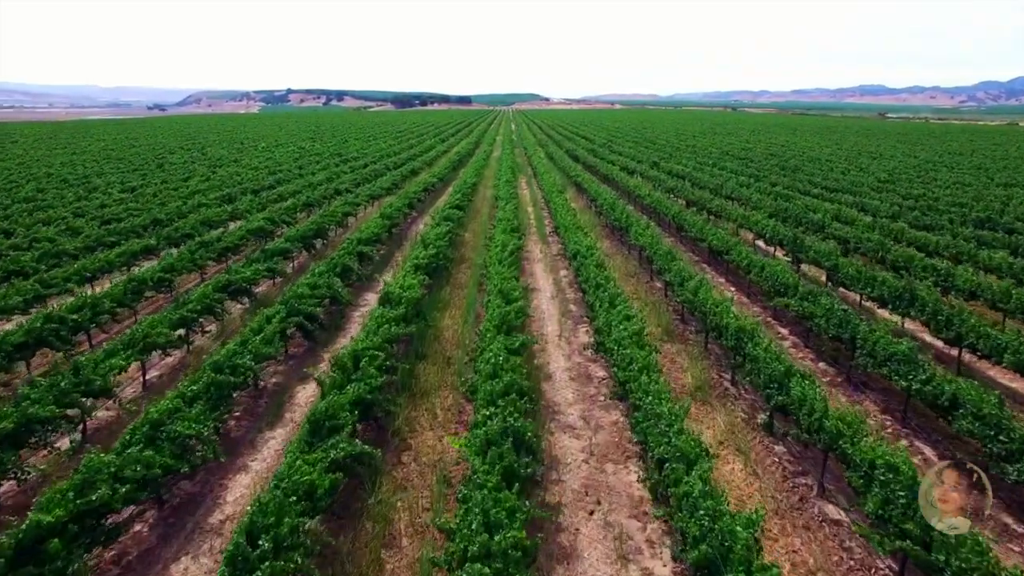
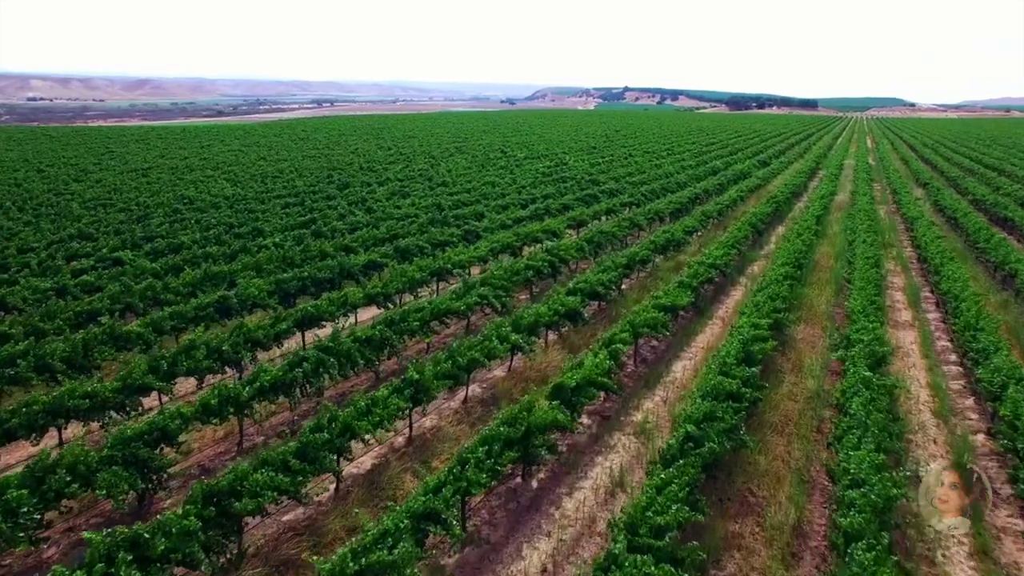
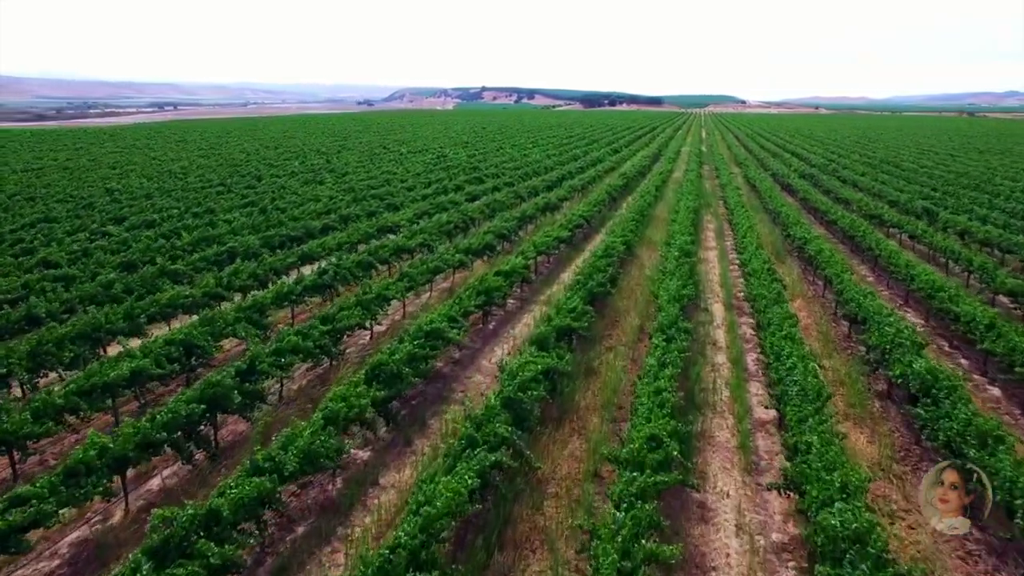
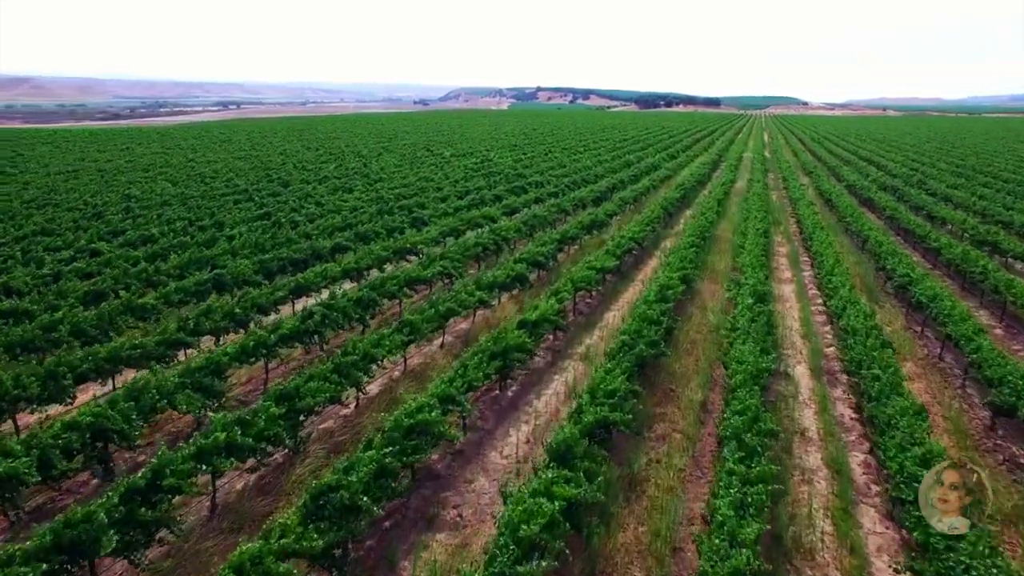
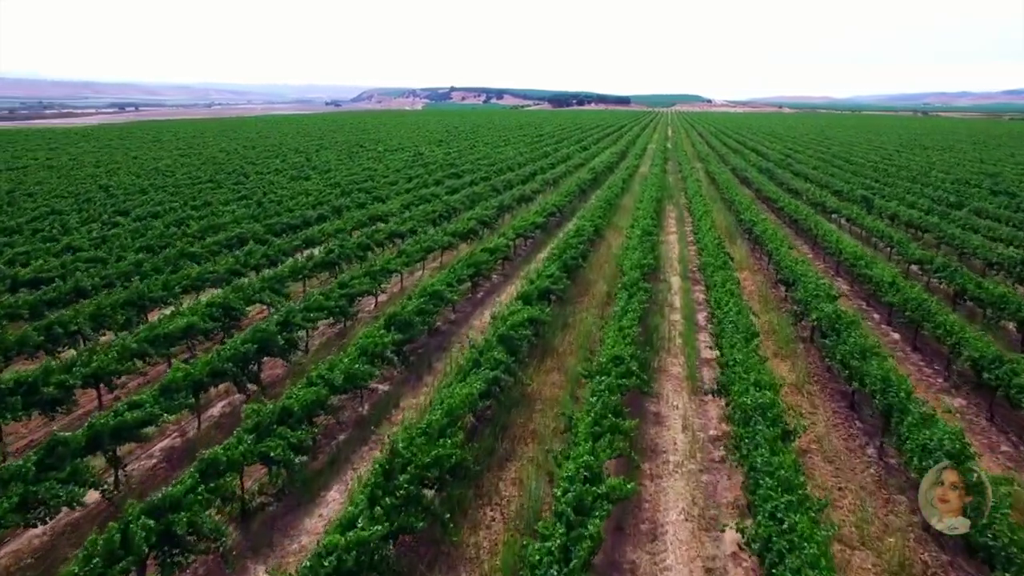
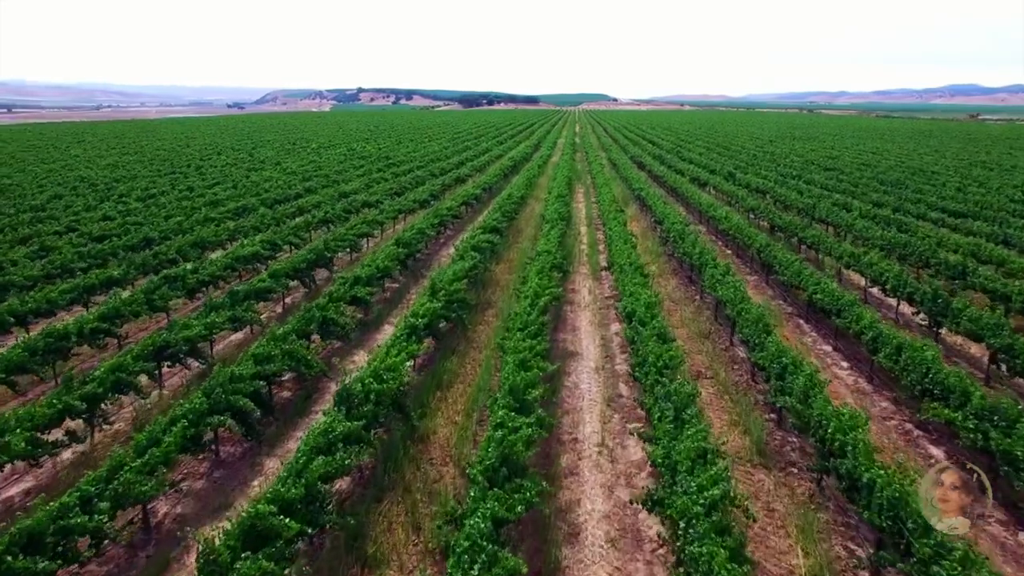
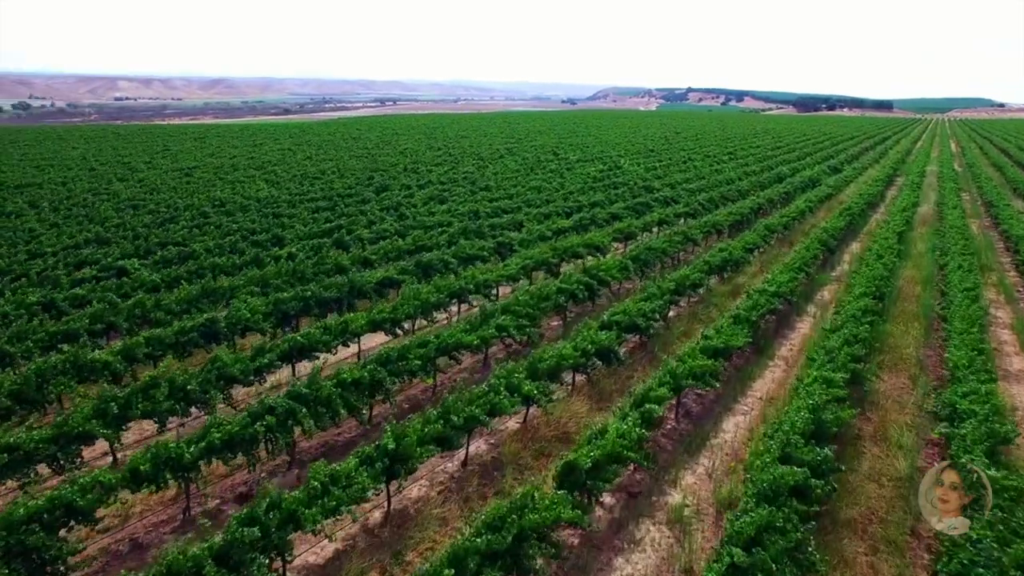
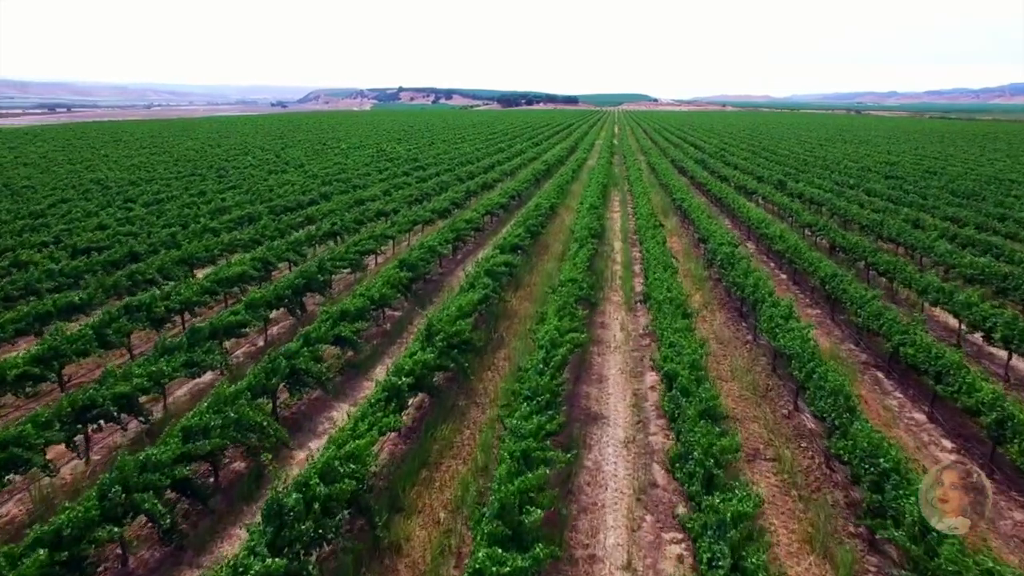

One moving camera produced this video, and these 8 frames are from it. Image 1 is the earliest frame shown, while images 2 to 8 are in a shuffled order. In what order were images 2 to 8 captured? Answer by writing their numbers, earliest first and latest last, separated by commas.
6, 8, 5, 3, 4, 2, 7
